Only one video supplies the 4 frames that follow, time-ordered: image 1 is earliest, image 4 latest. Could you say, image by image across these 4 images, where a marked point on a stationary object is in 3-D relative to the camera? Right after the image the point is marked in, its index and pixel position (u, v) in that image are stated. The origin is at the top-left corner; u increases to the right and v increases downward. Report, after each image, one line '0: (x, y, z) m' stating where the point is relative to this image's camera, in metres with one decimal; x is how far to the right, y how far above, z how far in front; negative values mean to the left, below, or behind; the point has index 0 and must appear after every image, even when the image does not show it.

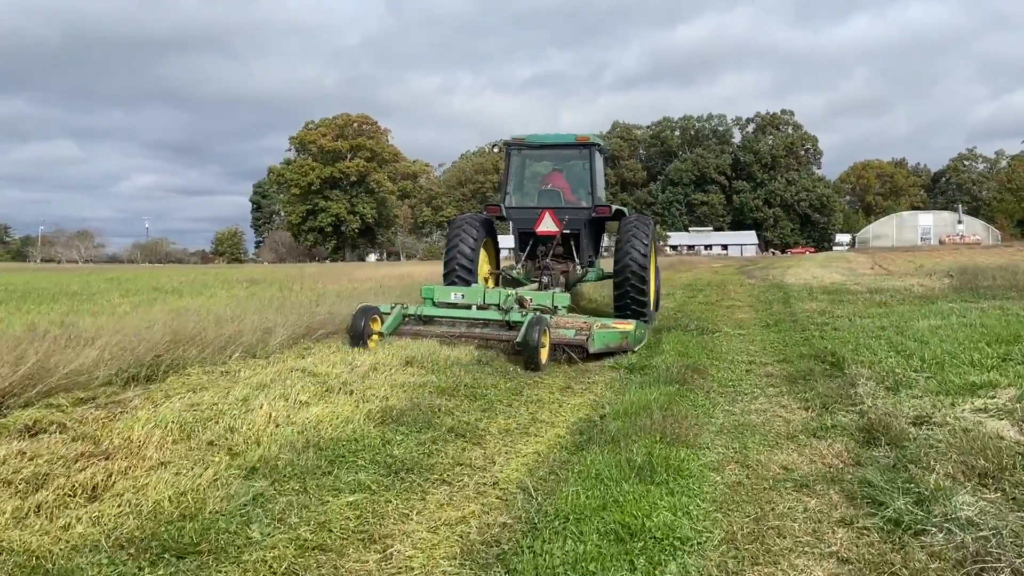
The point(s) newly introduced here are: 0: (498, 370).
0: (-0.1, -0.4, +5.1) m
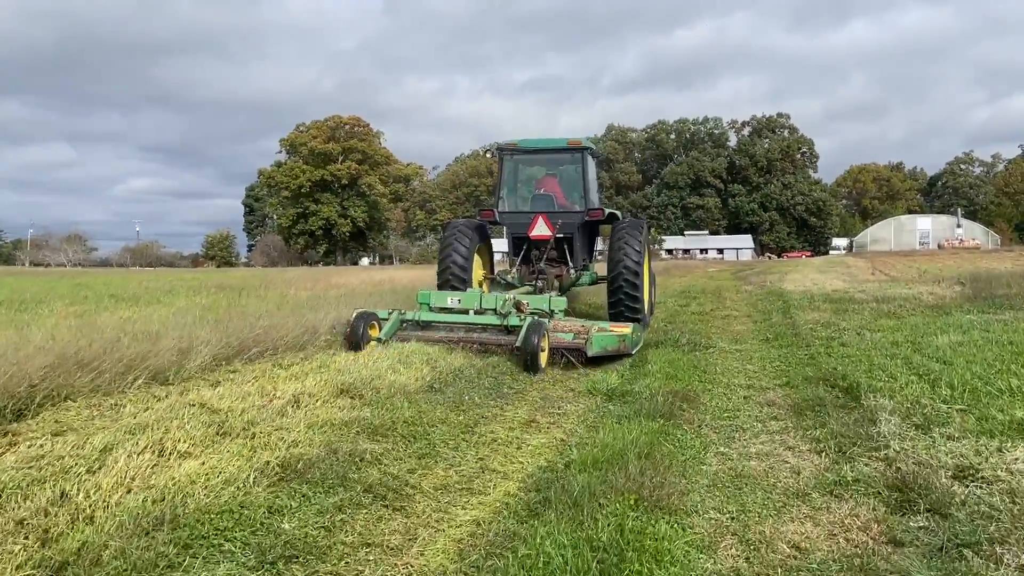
0: (-0.3, -0.5, +4.4) m
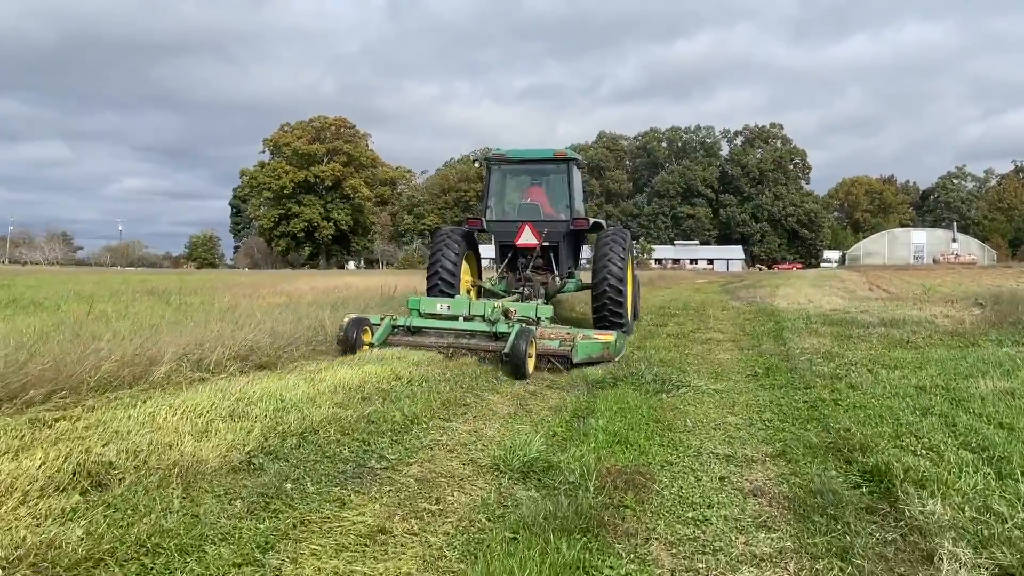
0: (-0.7, -0.6, +2.8) m
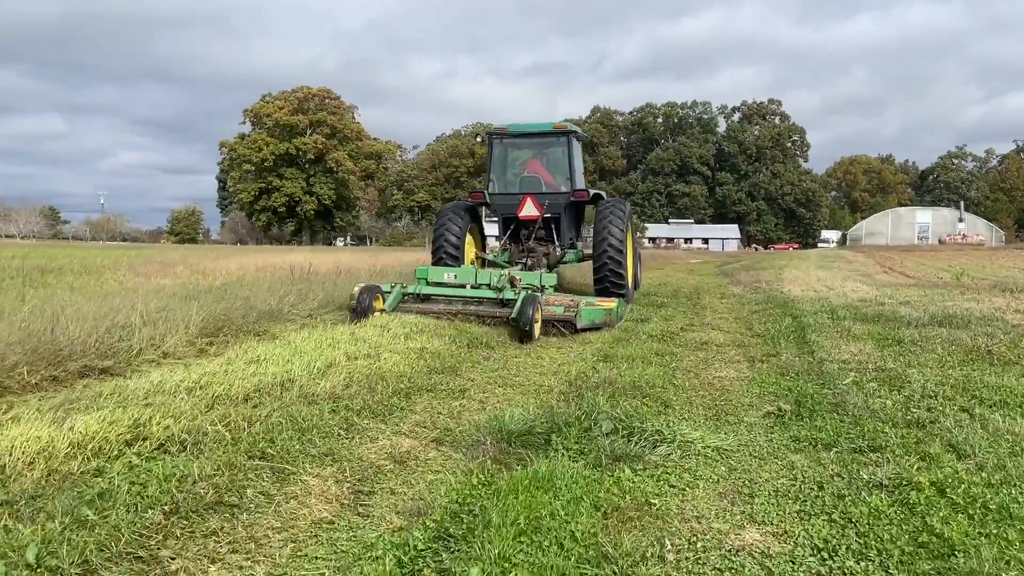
0: (-1.1, -0.6, +0.6) m
